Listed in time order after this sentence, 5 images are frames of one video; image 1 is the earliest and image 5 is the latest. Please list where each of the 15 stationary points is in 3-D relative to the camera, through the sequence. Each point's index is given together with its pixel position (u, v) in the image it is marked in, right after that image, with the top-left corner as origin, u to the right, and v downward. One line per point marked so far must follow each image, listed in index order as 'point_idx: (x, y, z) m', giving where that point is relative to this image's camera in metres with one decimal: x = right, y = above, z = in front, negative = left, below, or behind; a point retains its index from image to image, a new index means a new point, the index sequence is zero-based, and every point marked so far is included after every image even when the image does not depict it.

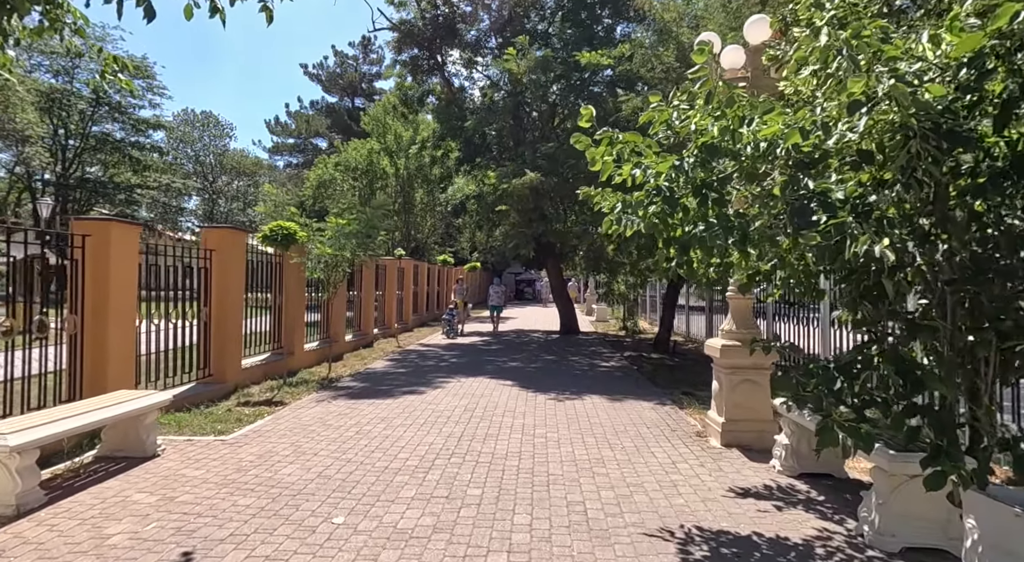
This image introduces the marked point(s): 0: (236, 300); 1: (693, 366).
0: (-4.2, -0.3, +8.6) m
1: (+3.8, -1.8, +11.9) m
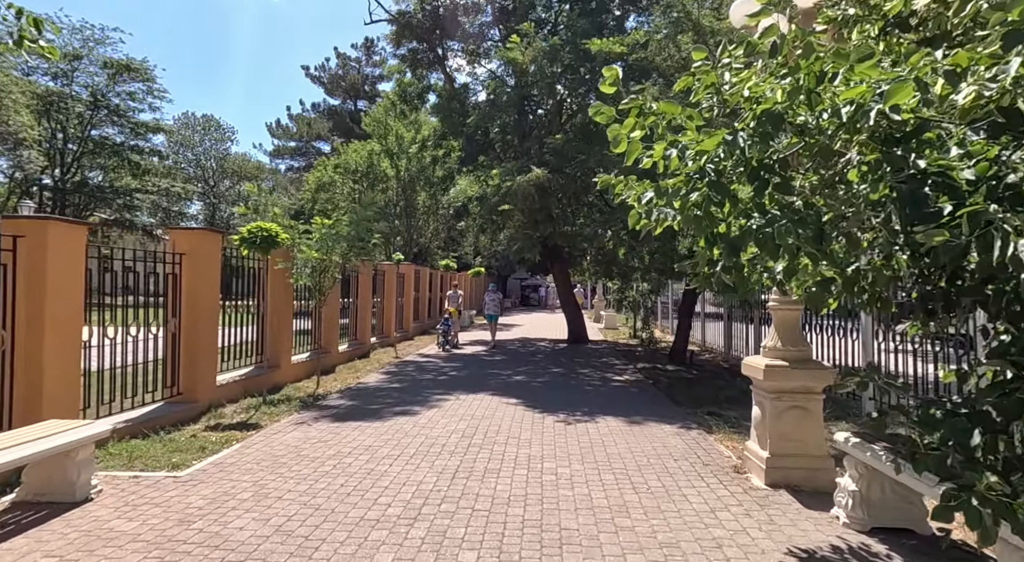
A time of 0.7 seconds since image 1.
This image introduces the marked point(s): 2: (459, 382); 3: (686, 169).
0: (-4.1, -0.4, +7.7) m
1: (+3.9, -2.0, +11.0) m
2: (-0.9, -1.8, +10.0) m
3: (+1.0, +0.7, +3.3) m
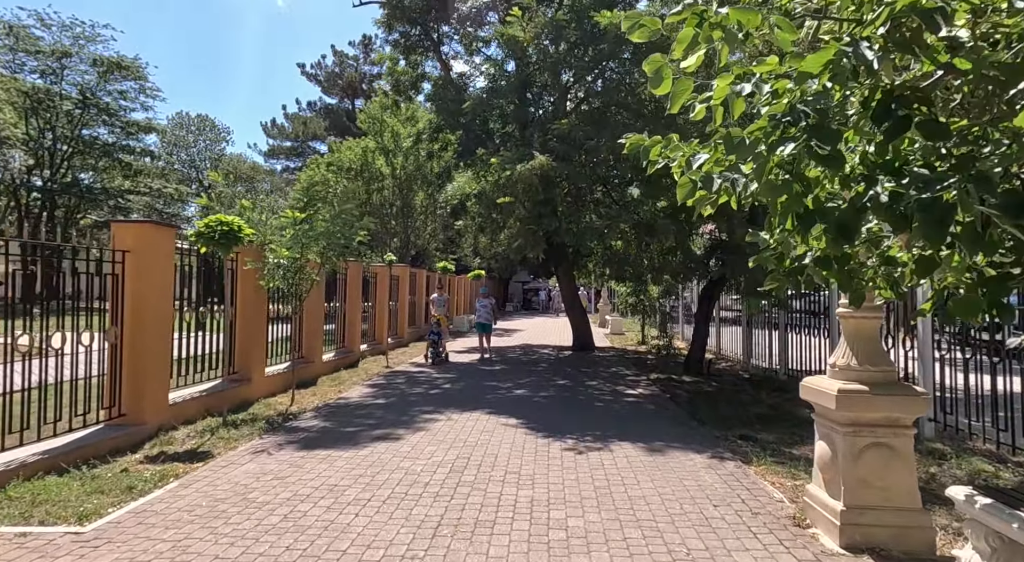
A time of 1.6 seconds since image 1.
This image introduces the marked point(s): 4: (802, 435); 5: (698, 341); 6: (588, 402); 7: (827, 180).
0: (-4.1, -0.4, +6.6) m
1: (+3.9, -2.0, +9.8) m
2: (-0.9, -1.9, +8.9) m
3: (+1.0, +0.7, +2.2) m
4: (+3.5, -1.9, +6.9) m
5: (+3.9, -1.3, +11.8) m
6: (+1.2, -1.9, +8.8) m
7: (+1.2, +0.4, +2.2) m
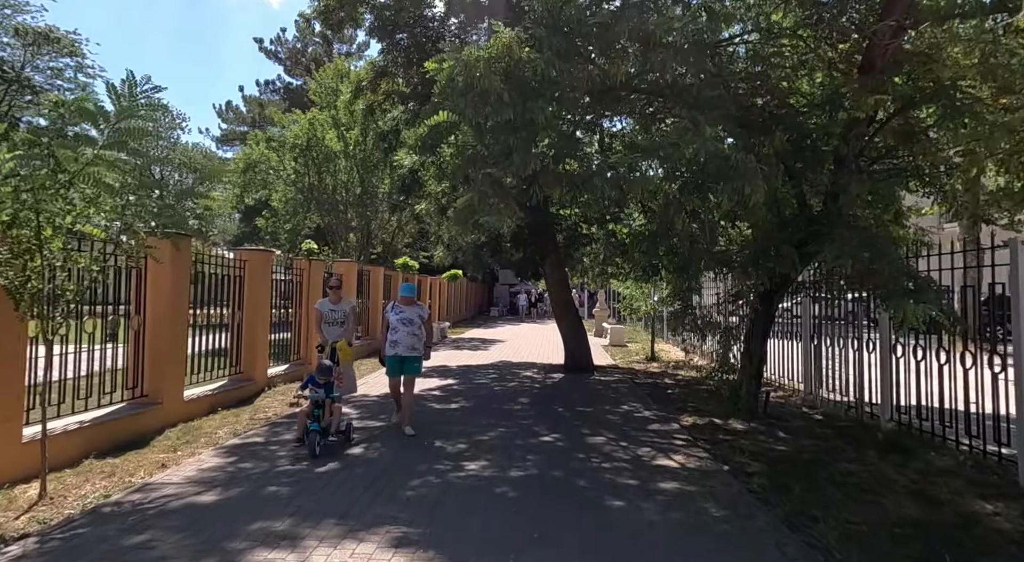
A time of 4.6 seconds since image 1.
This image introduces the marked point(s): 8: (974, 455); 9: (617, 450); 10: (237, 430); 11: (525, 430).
0: (-4.6, -0.3, +2.6) m
1: (+3.4, -1.9, +5.9) m
2: (-1.4, -1.8, +4.9) m
3: (+0.6, +0.8, -1.7) m
4: (+3.1, -1.8, +3.0) m
5: (+3.4, -1.3, +7.9) m
6: (+0.7, -1.8, +4.8) m
7: (+0.9, +0.5, -1.8) m
8: (+4.9, -1.9, +6.0) m
9: (+1.1, -1.8, +6.1) m
10: (-3.4, -1.9, +7.1) m
11: (+0.2, -1.8, +6.9) m
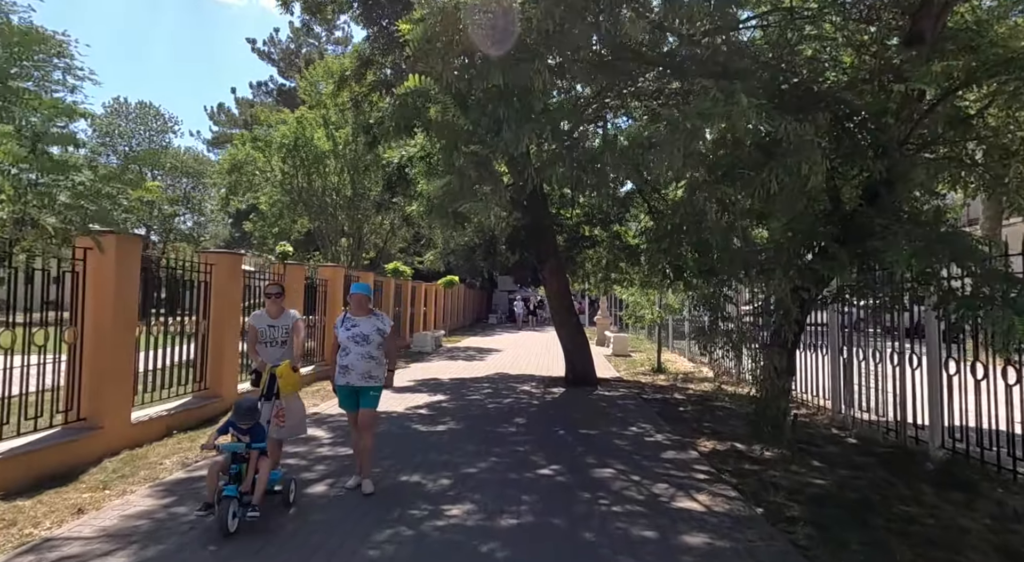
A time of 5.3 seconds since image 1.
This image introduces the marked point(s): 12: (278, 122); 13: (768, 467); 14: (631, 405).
0: (-4.7, -0.3, +1.6) m
1: (+3.4, -2.0, +5.0) m
2: (-1.5, -1.8, +4.0) m
3: (+0.6, +0.8, -2.7) m
4: (+3.0, -1.8, +2.0) m
5: (+3.3, -1.3, +7.0) m
6: (+0.6, -1.9, +3.9) m
7: (+0.8, +0.5, -2.7) m
8: (+4.8, -1.9, +5.0) m
9: (+1.1, -1.9, +5.1) m
10: (-3.5, -1.9, +6.1) m
11: (+0.1, -1.9, +6.0) m
12: (-8.2, +5.6, +19.7) m
13: (+2.8, -2.0, +6.0) m
14: (+2.0, -2.0, +9.3) m
